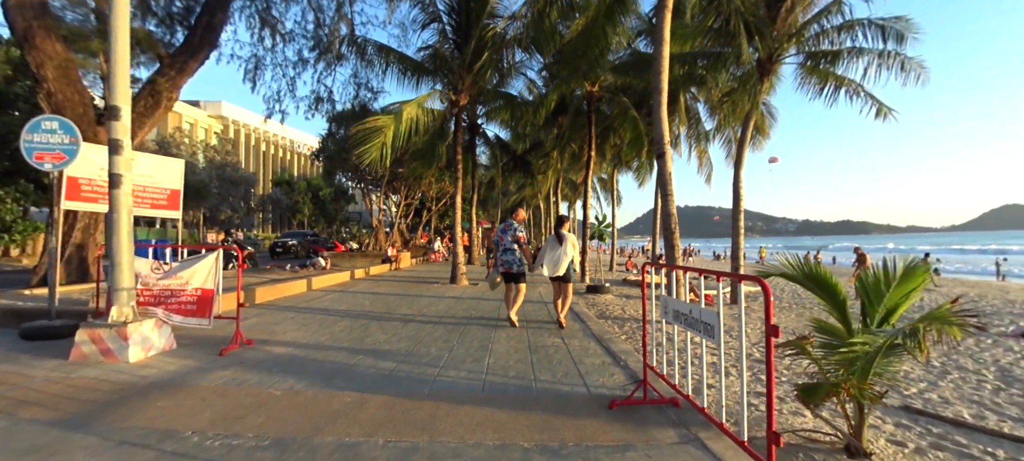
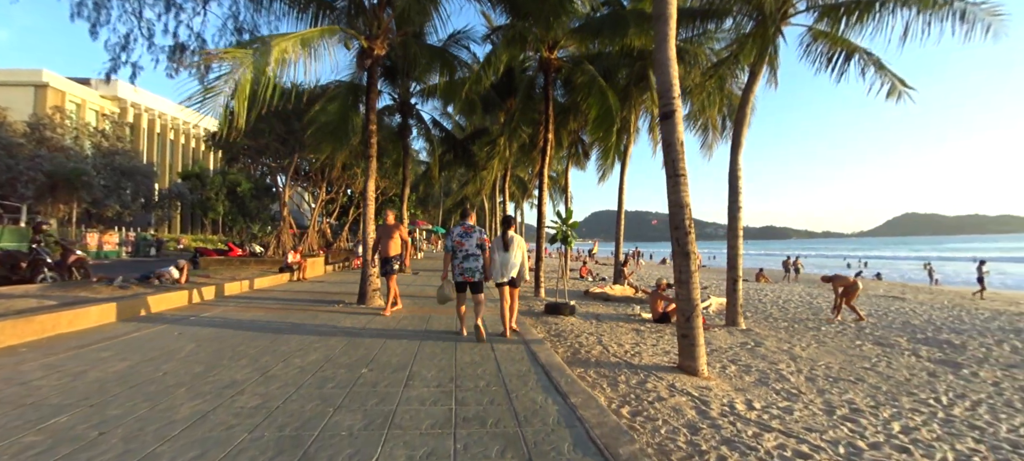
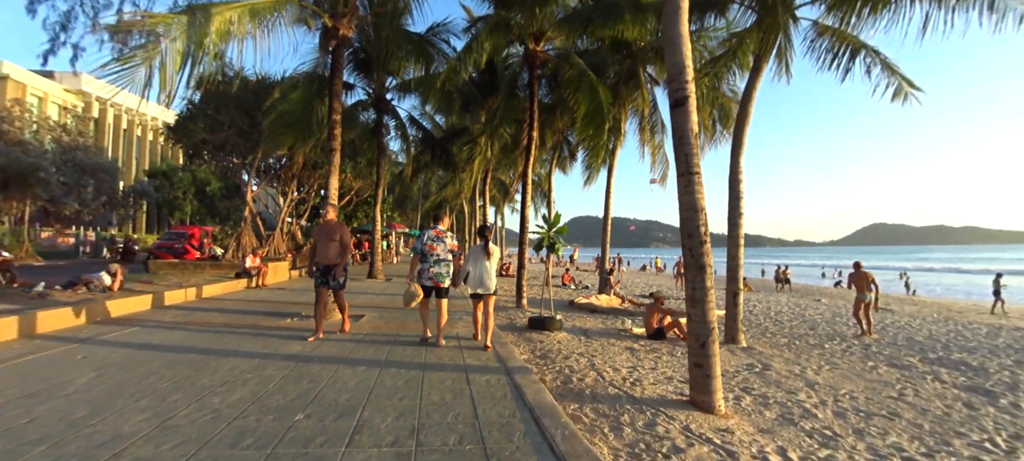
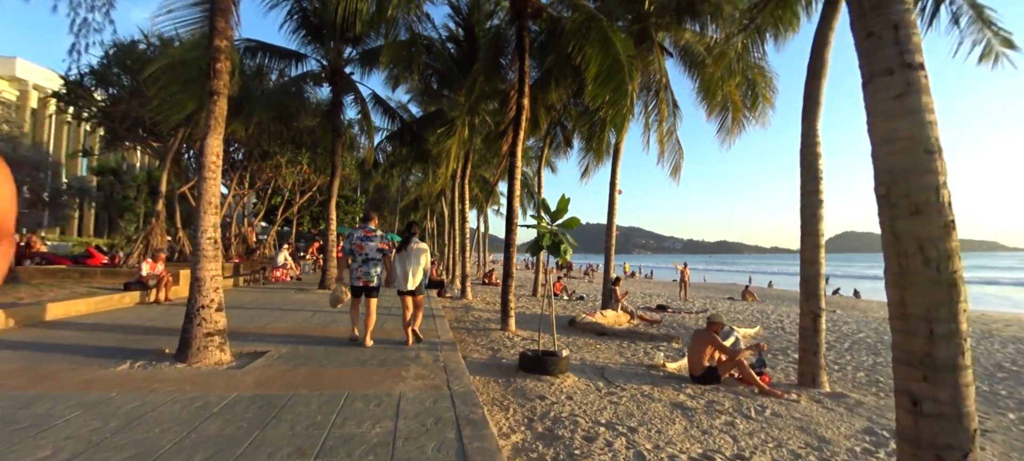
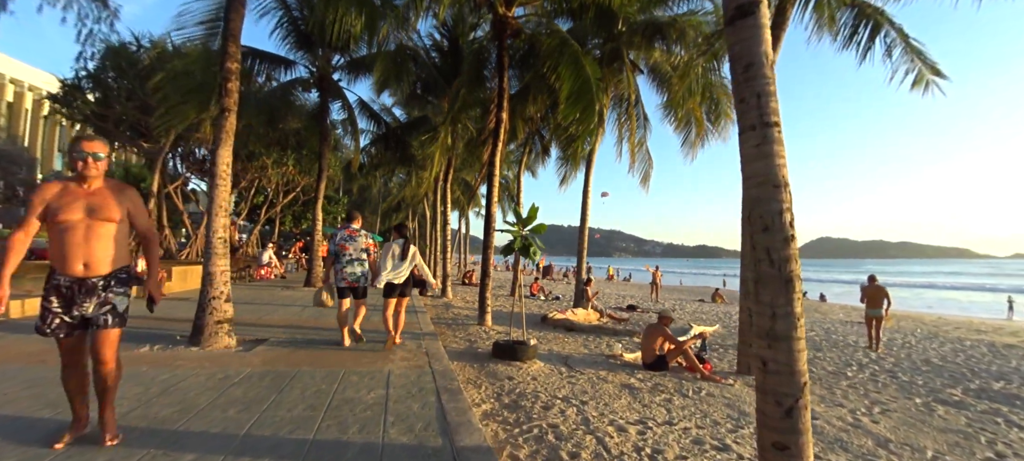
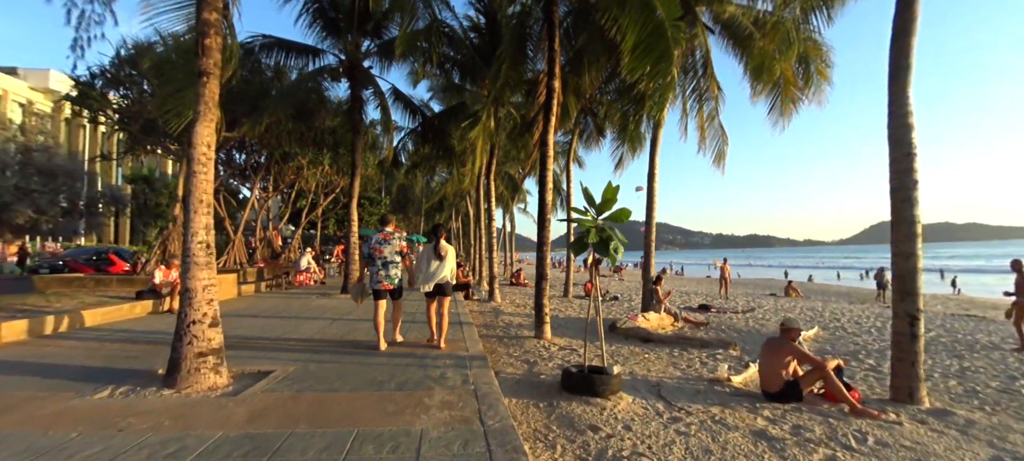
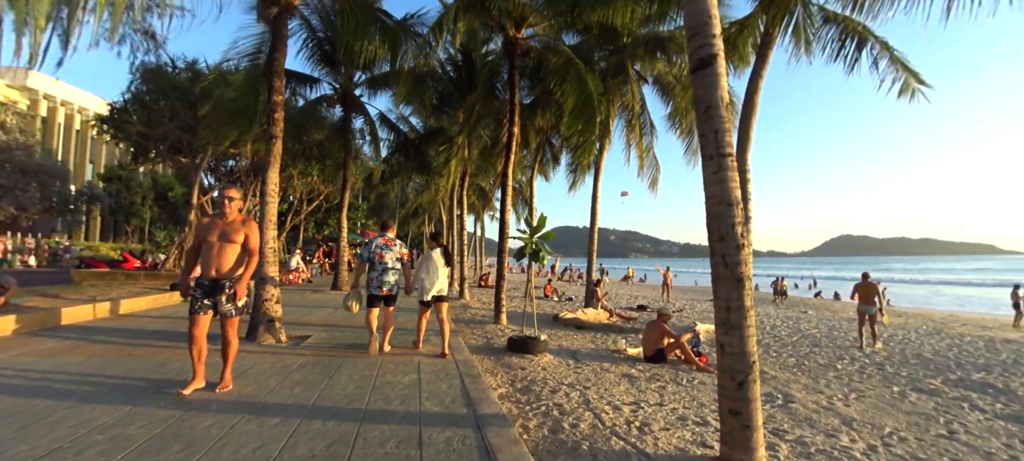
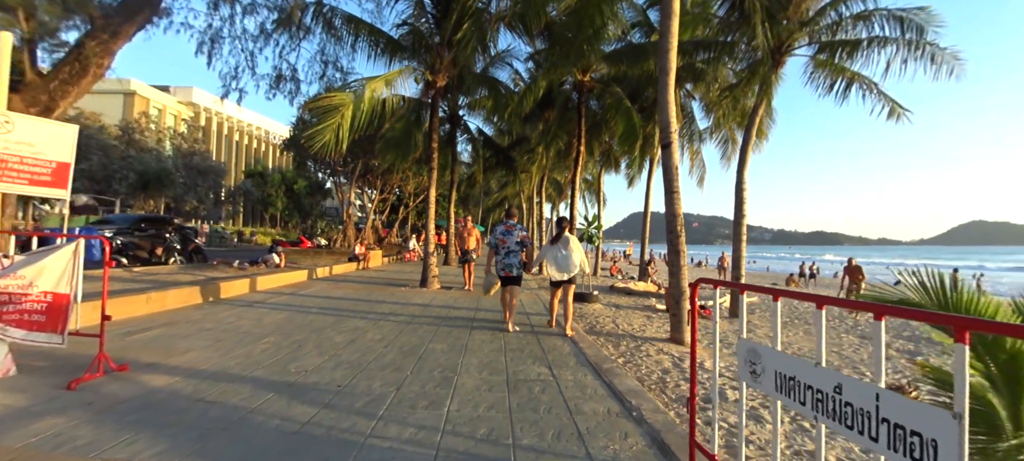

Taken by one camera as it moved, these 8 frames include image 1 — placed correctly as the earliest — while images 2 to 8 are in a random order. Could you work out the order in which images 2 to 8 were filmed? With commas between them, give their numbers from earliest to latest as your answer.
8, 2, 3, 7, 5, 4, 6
